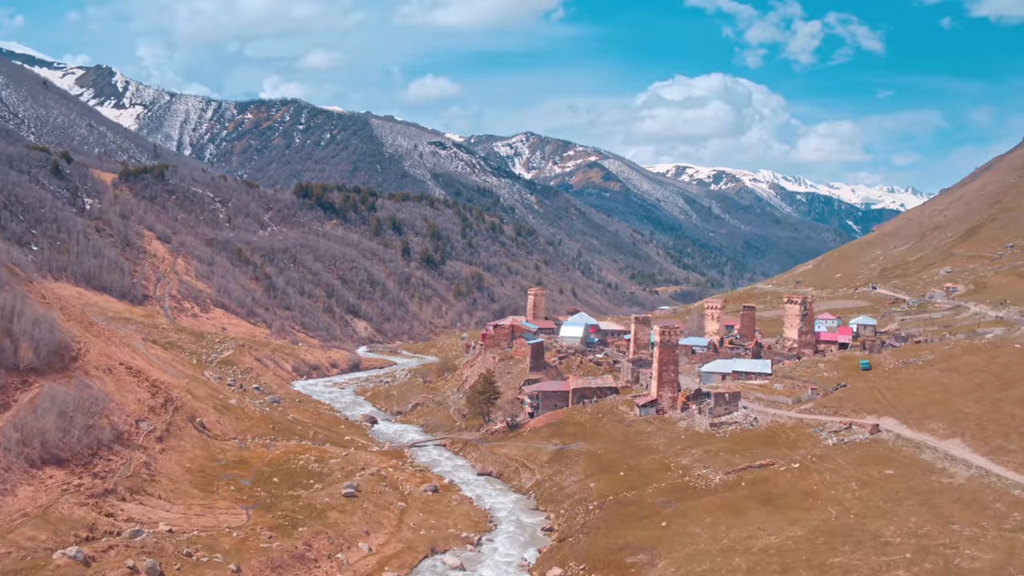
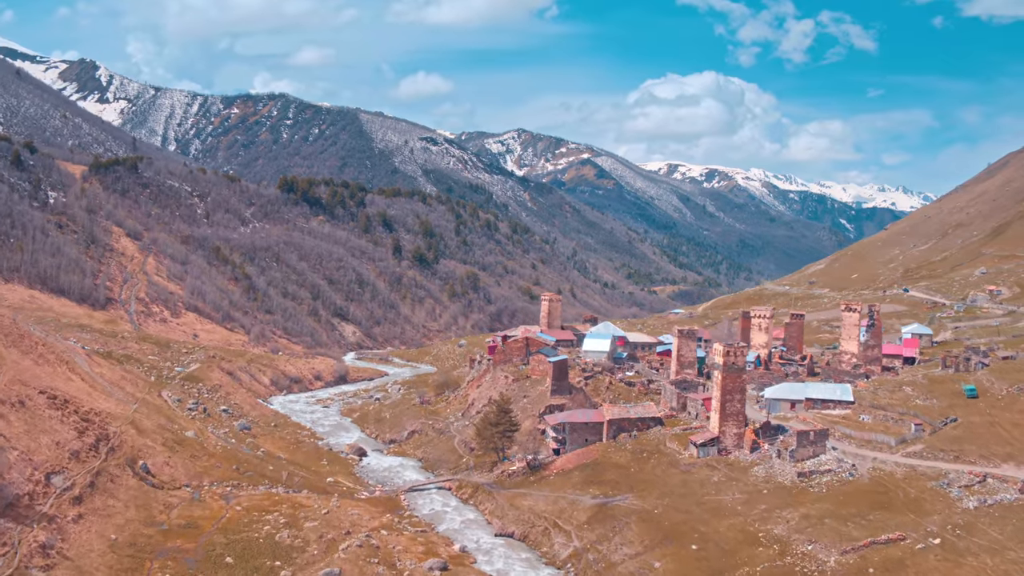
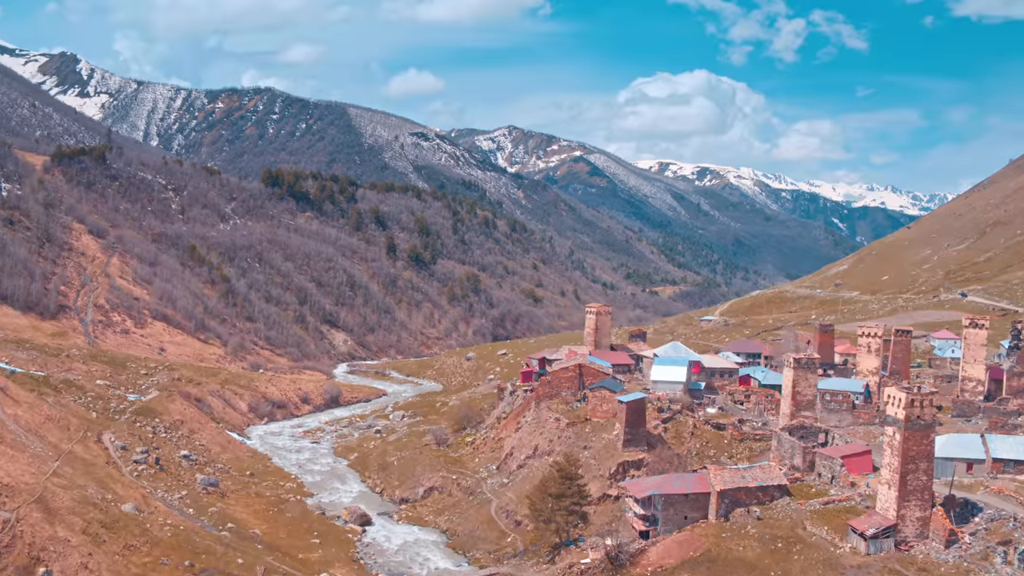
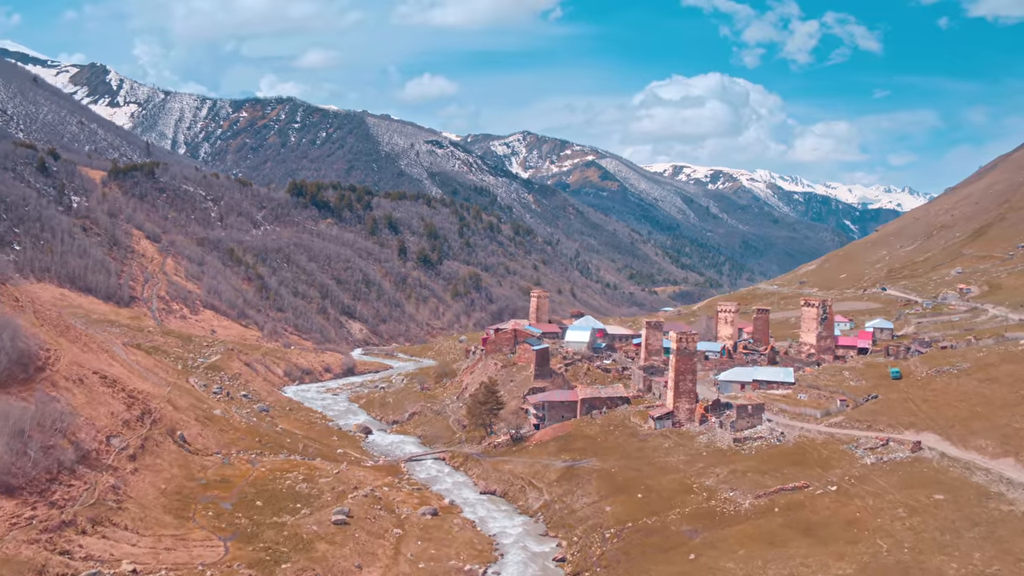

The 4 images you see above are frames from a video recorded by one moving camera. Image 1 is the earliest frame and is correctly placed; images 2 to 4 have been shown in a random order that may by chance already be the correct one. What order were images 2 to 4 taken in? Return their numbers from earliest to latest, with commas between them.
4, 2, 3
